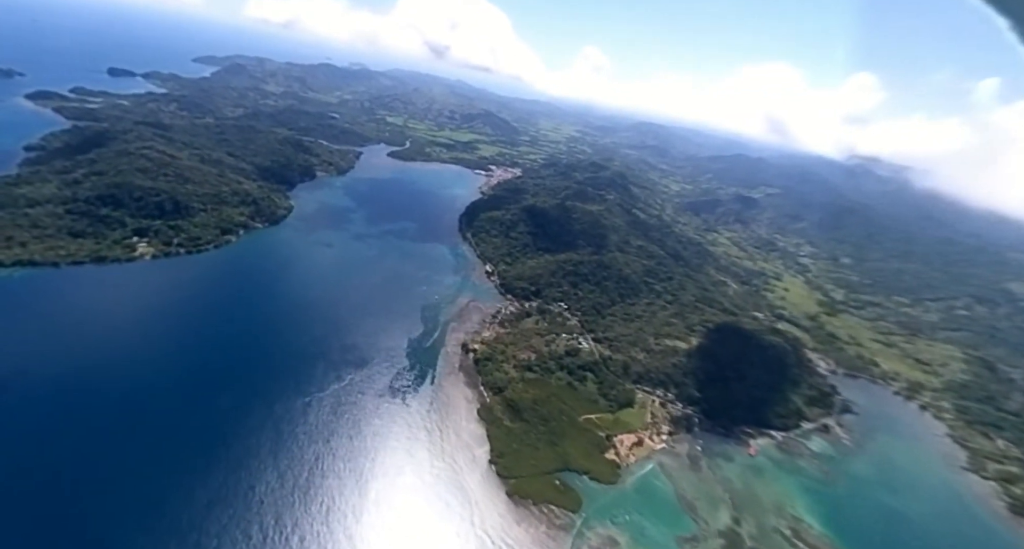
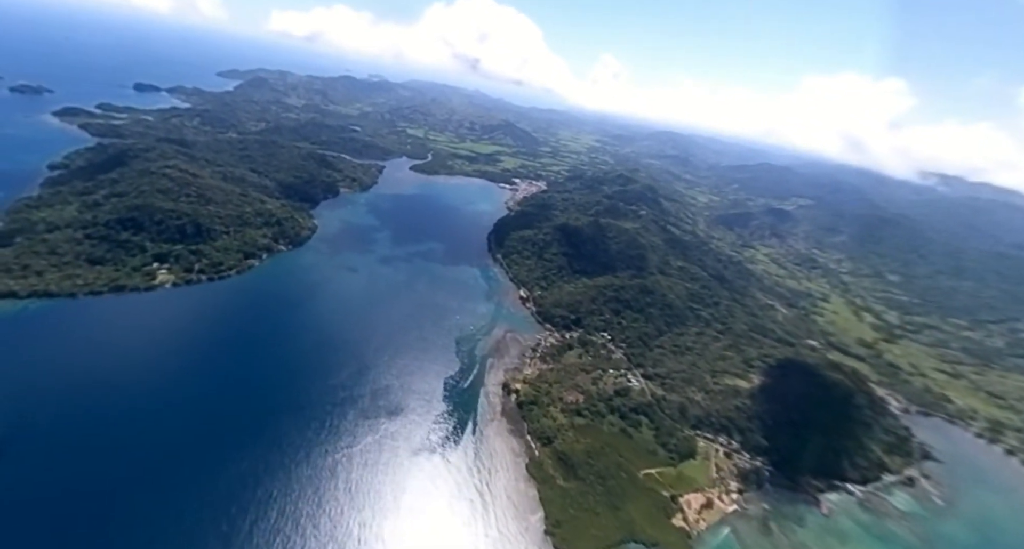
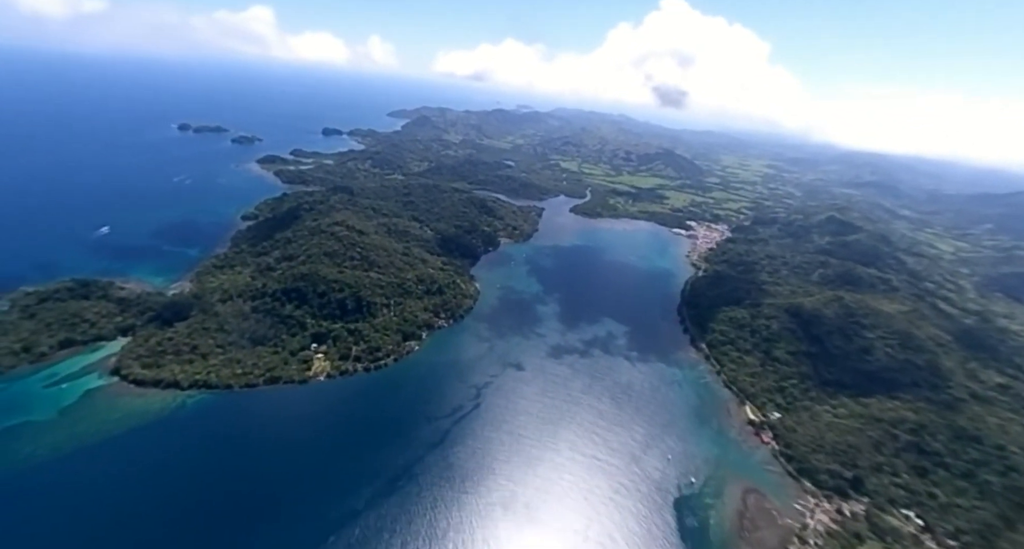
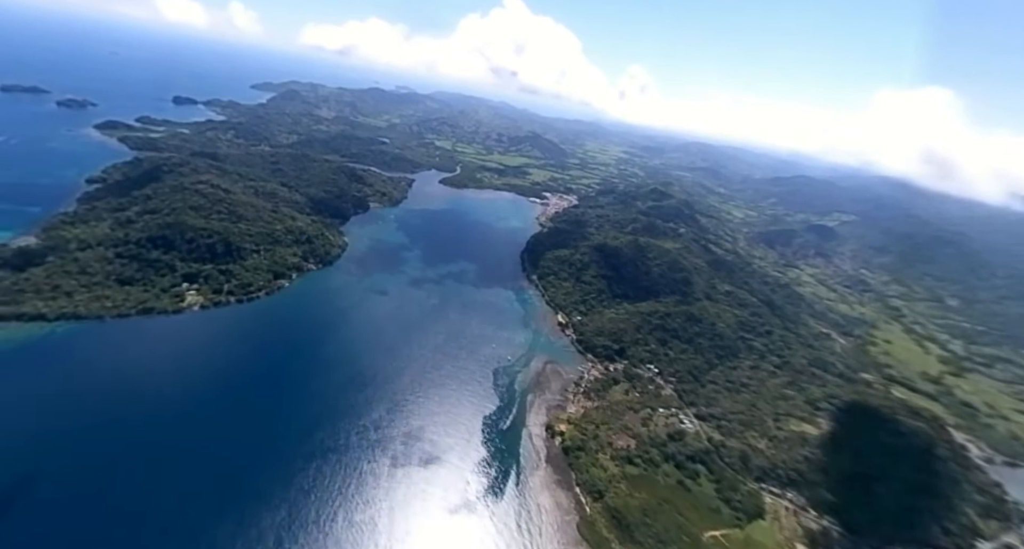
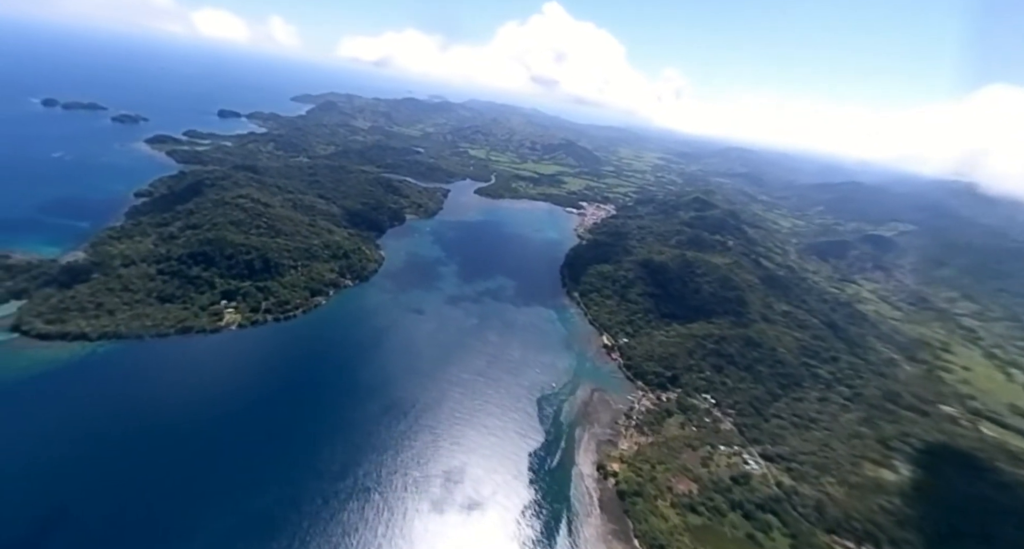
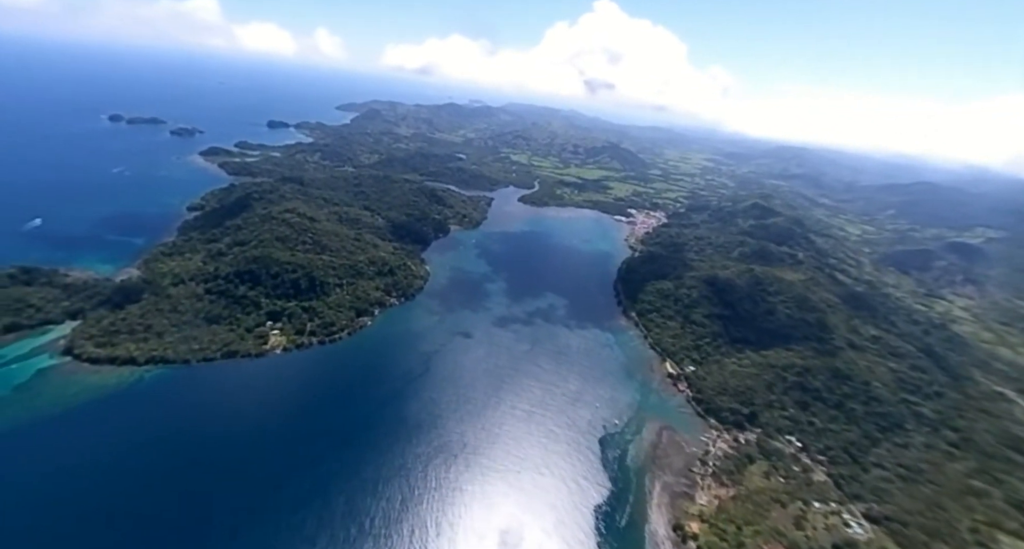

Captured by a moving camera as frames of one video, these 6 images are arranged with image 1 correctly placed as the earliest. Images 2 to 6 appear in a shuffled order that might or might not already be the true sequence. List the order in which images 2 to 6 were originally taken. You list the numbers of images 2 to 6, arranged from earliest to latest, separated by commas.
2, 4, 5, 6, 3
